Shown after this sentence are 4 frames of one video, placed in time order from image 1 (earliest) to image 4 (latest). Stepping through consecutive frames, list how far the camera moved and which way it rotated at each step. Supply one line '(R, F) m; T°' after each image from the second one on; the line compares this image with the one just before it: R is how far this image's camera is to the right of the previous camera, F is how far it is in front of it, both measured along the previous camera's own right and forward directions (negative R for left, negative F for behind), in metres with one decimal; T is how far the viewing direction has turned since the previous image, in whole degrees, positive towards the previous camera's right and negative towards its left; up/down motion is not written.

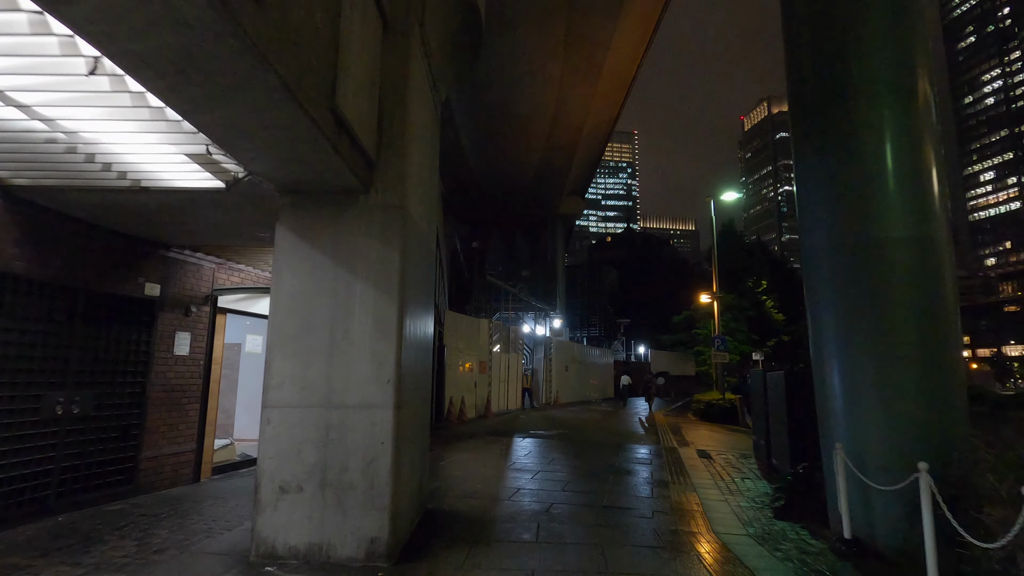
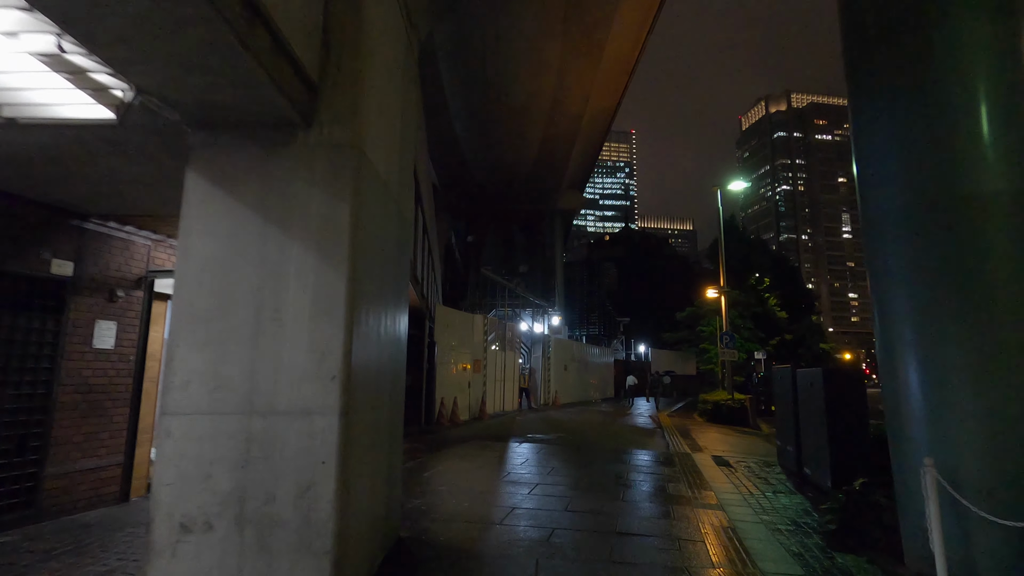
(+0.1, +1.3) m; 0°
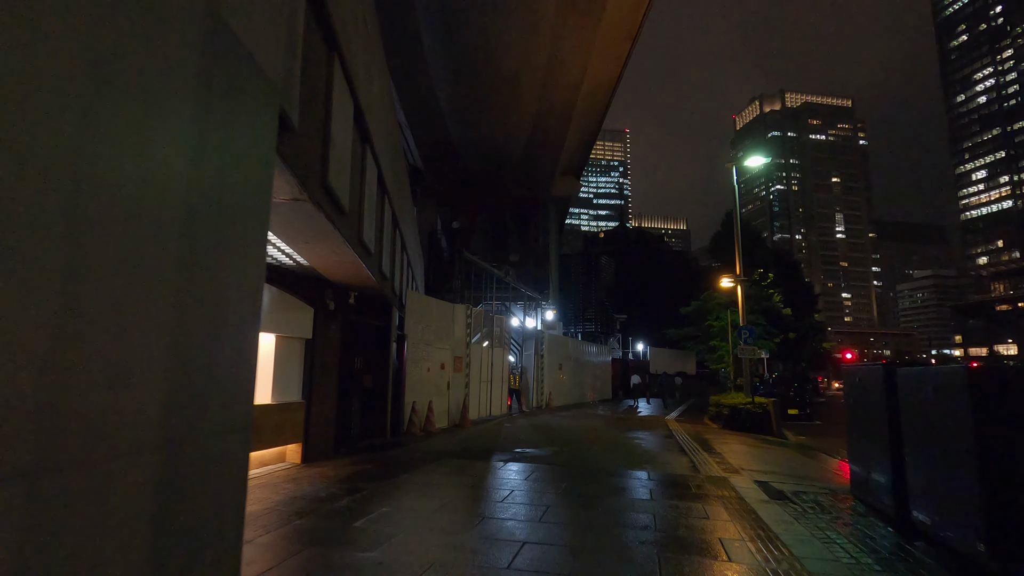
(+0.2, +2.9) m; +1°
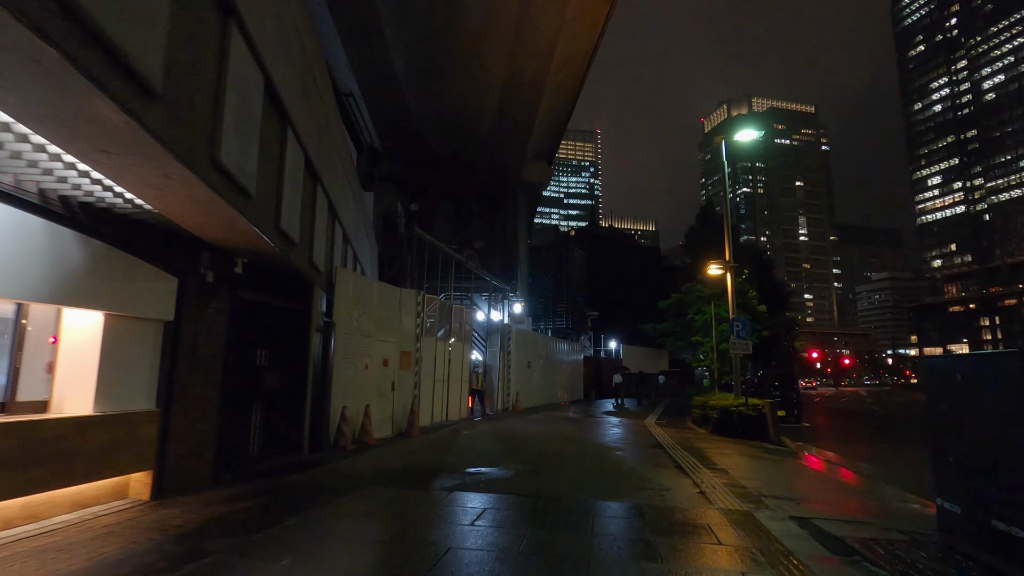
(+0.3, +2.7) m; +3°
